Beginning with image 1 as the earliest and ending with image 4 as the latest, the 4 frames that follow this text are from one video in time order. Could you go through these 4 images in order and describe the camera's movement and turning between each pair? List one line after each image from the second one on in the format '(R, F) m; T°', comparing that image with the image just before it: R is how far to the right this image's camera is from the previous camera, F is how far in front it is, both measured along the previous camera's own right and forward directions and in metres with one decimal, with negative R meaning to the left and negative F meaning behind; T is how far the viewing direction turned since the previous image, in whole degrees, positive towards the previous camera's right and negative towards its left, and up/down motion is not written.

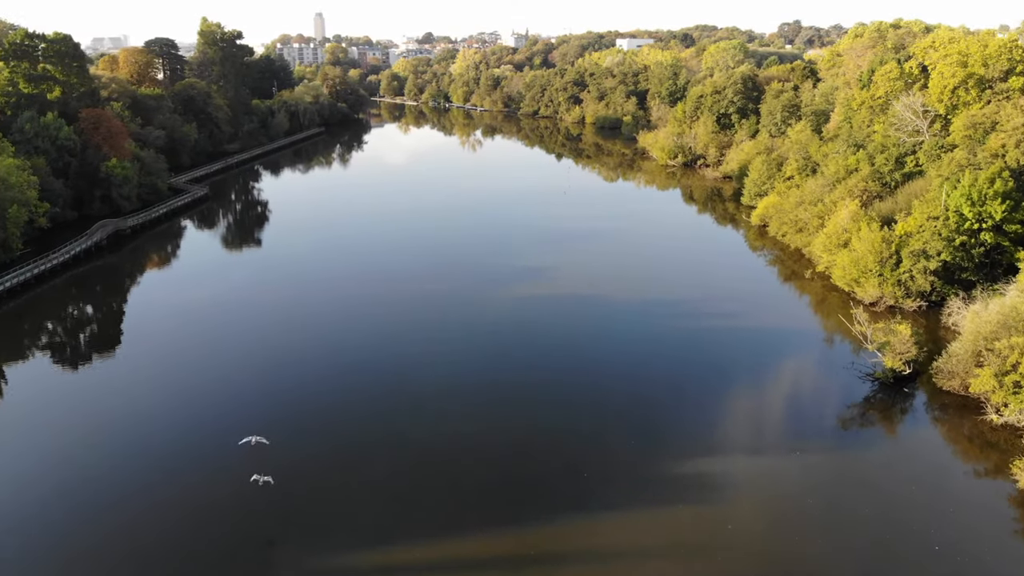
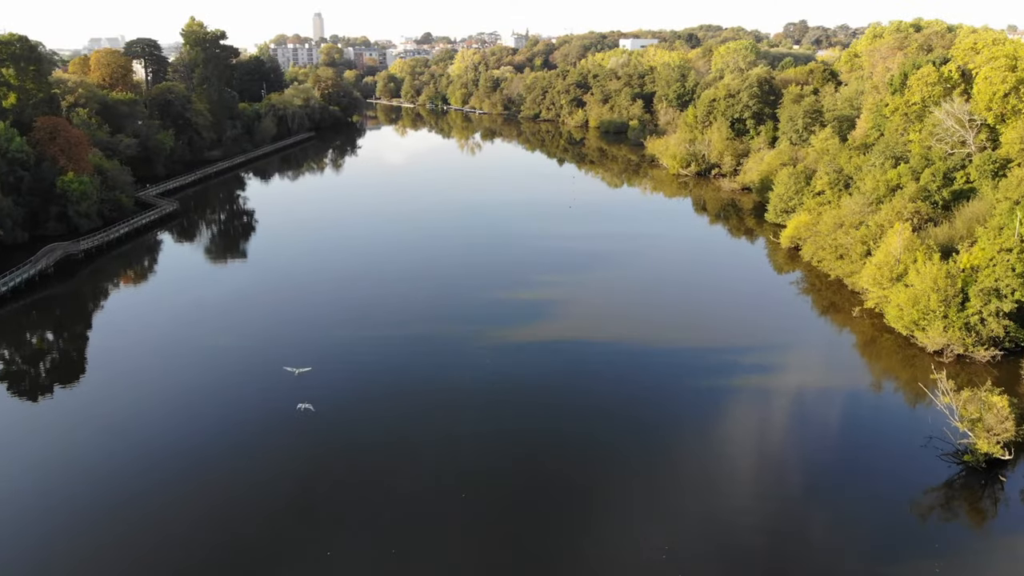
(0.0, +3.3) m; 0°
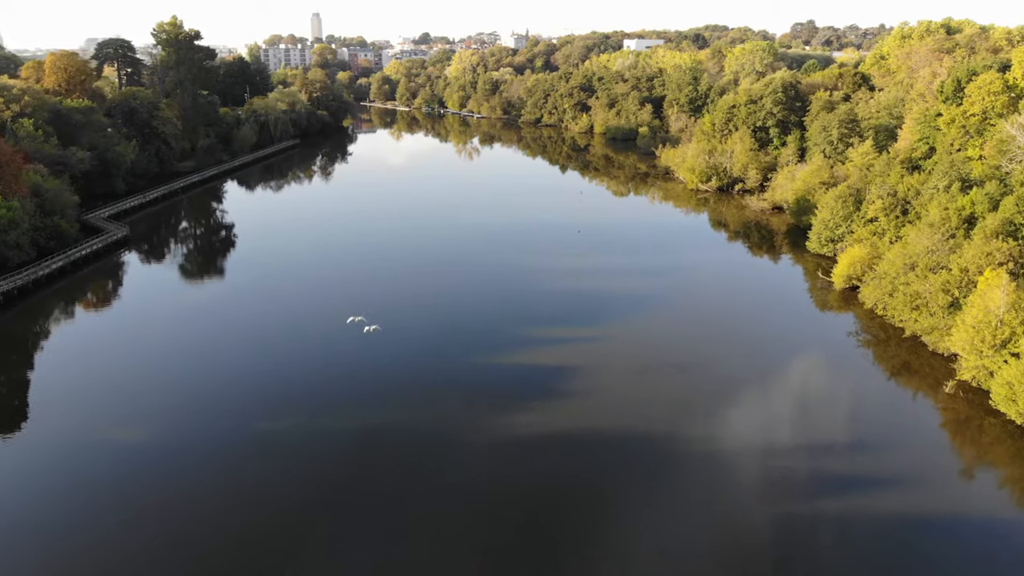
(-0.1, +4.4) m; 0°
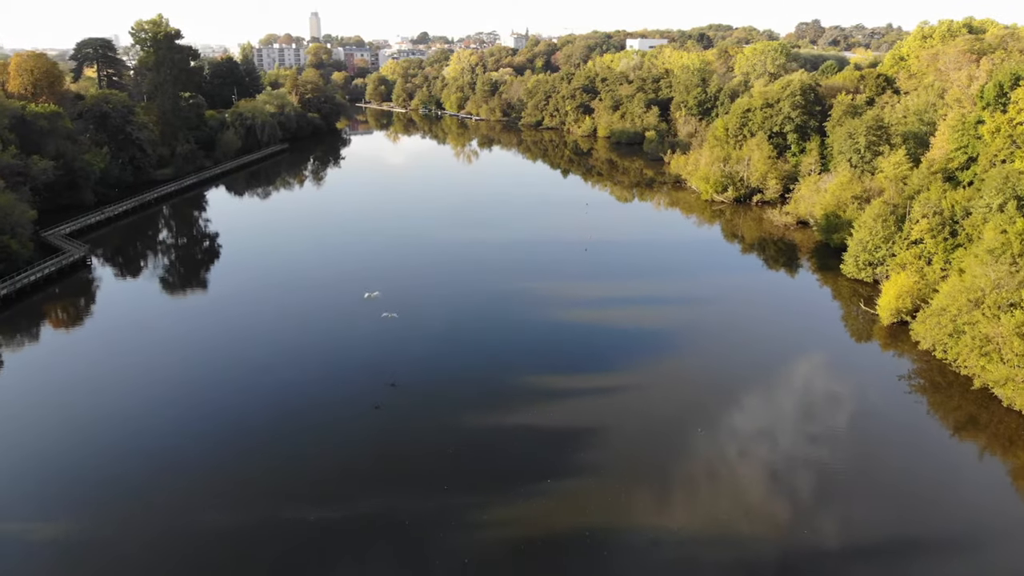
(-0.1, +2.9) m; 0°
